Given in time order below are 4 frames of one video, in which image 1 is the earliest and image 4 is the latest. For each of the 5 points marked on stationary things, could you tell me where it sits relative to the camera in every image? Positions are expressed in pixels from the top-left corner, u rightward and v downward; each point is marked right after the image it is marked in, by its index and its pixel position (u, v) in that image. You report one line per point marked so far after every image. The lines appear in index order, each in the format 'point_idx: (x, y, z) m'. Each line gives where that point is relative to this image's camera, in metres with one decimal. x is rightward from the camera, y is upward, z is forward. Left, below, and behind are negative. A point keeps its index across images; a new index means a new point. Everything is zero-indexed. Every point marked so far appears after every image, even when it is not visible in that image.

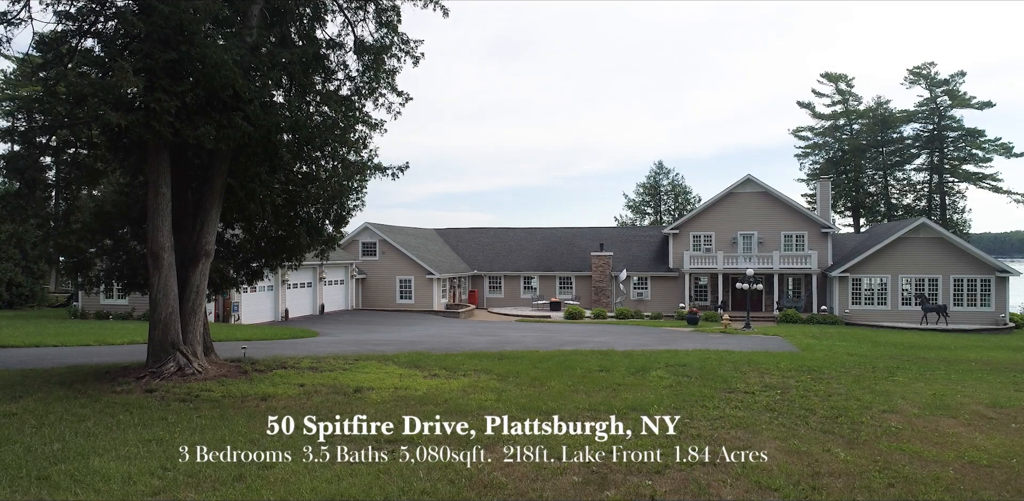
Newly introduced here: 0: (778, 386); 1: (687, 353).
0: (+5.3, -2.7, +12.8) m
1: (+5.1, -3.0, +18.9) m
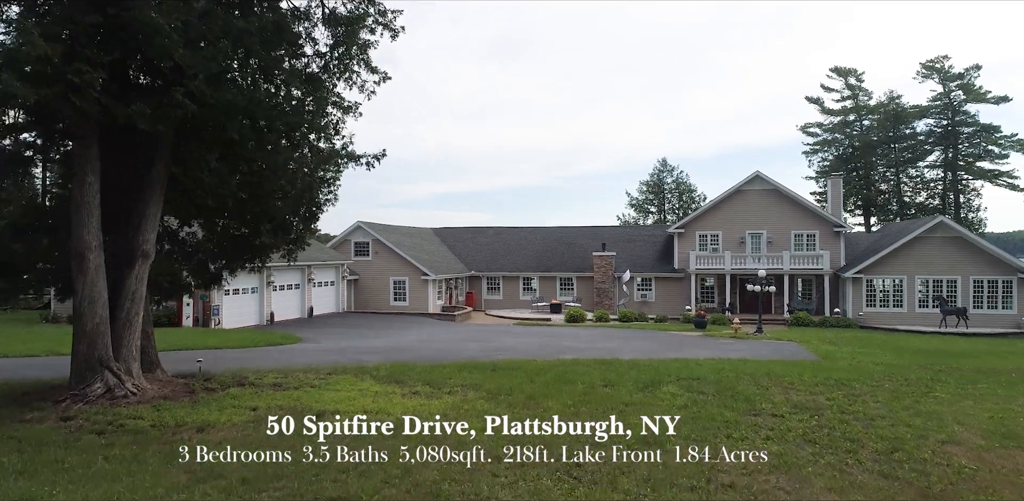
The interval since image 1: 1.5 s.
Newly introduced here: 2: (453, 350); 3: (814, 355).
0: (+5.2, -2.7, +11.2) m
1: (+5.0, -3.0, +17.3) m
2: (-1.8, -3.0, +19.2) m
3: (+9.4, -3.2, +19.9) m
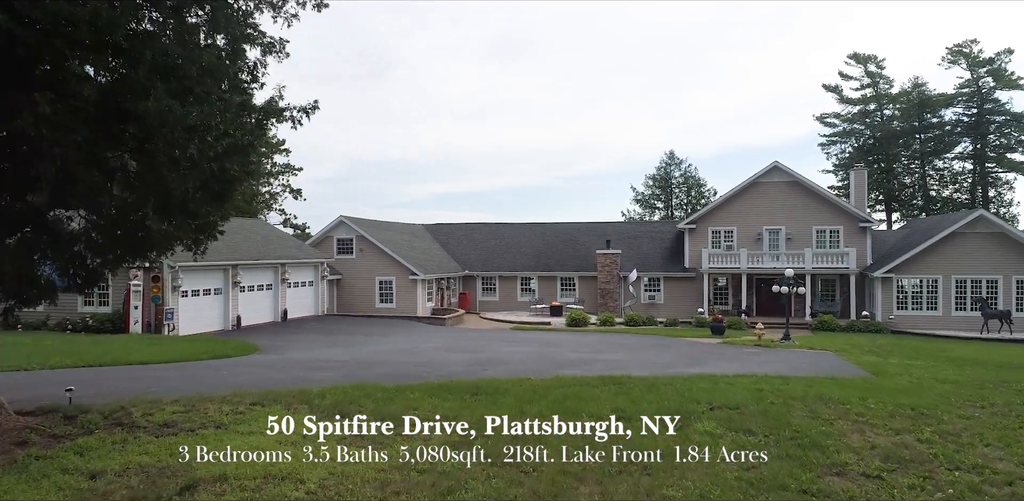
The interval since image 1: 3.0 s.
0: (+4.9, -2.6, +8.1) m
1: (+4.7, -2.9, +14.1) m
2: (-2.0, -2.8, +16.1) m
3: (+9.2, -3.1, +16.8) m
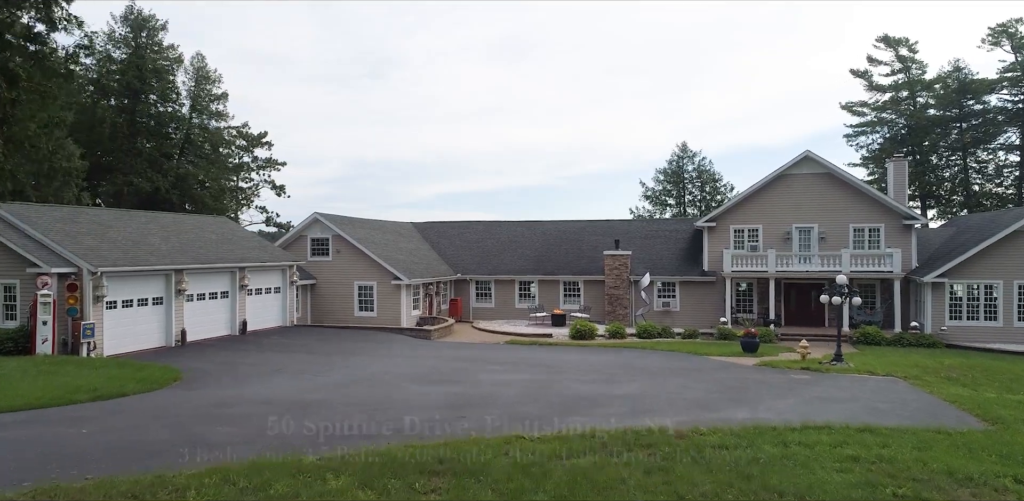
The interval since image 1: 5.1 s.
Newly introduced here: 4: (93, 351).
0: (+4.7, -2.6, +4.0) m
1: (+4.5, -2.9, +10.0) m
2: (-2.2, -2.9, +12.0) m
3: (+9.0, -3.2, +12.7) m
4: (-12.4, -2.9, +19.1) m
